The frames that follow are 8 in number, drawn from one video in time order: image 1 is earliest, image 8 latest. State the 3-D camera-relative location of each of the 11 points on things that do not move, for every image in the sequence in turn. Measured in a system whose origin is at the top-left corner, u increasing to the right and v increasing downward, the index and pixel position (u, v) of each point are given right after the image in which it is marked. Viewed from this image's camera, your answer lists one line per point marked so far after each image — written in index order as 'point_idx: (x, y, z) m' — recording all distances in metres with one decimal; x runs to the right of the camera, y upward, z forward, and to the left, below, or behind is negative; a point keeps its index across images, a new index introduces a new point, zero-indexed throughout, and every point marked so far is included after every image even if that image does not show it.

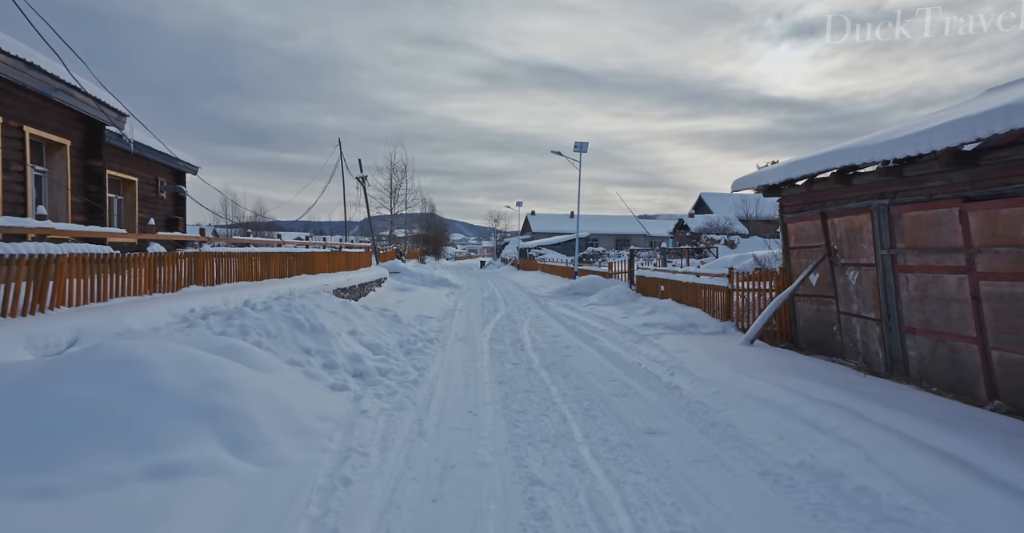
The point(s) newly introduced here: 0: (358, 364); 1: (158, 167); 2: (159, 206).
0: (-2.0, -1.3, +6.5) m
1: (-12.5, +3.5, +17.8) m
2: (-12.7, +2.2, +18.0) m
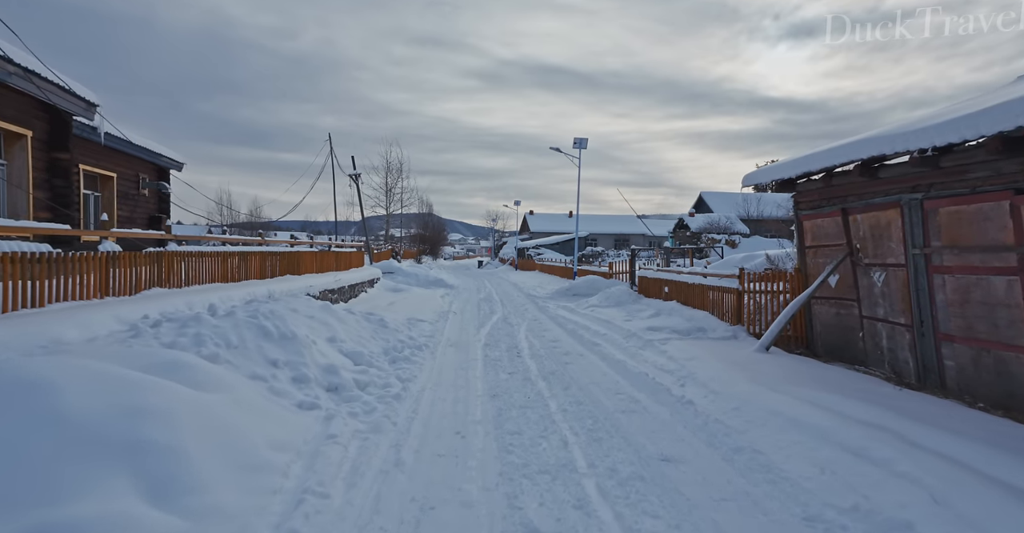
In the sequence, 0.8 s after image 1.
0: (-2.1, -1.3, +5.8) m
1: (-12.6, +3.5, +17.1) m
2: (-12.8, +2.2, +17.2) m
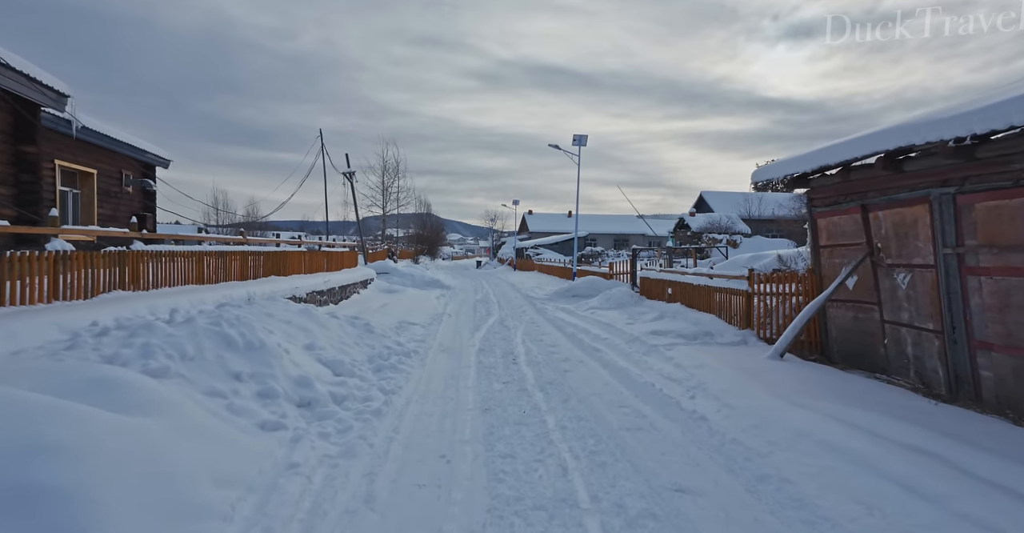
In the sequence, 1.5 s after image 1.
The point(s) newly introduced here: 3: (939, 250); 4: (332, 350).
0: (-2.1, -1.3, +5.2) m
1: (-12.7, +3.5, +16.5) m
2: (-12.9, +2.2, +16.6) m
3: (+5.3, +0.2, +6.2) m
4: (-2.5, -1.2, +6.9) m
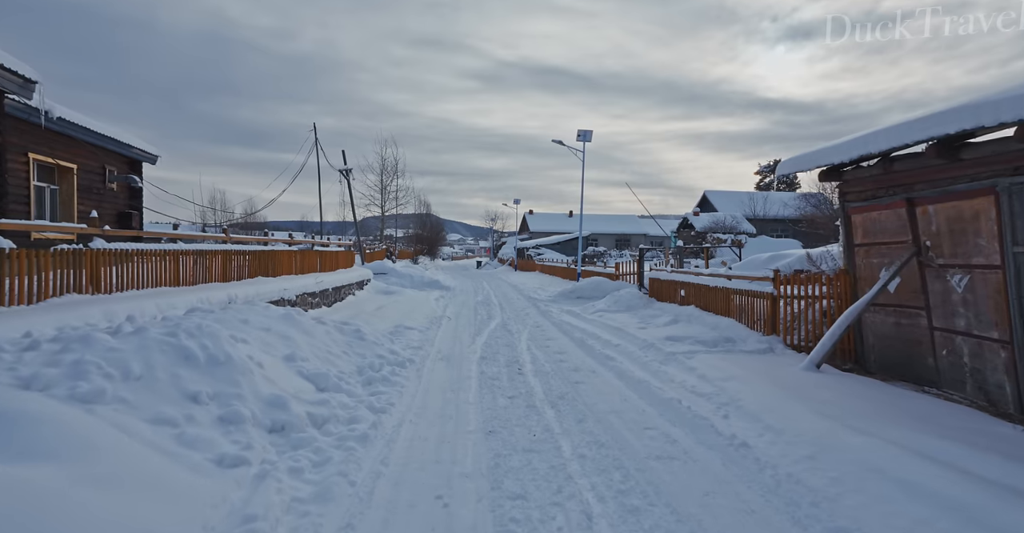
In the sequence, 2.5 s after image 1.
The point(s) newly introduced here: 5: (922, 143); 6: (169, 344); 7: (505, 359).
0: (-2.1, -1.3, +4.5) m
1: (-12.6, +3.5, +15.7) m
2: (-12.8, +2.1, +15.9) m
3: (+5.3, +0.2, +5.4) m
4: (-2.4, -1.2, +6.2) m
5: (+4.8, +1.5, +5.9) m
6: (-2.9, -0.7, +4.3) m
7: (-0.1, -1.6, +8.7) m
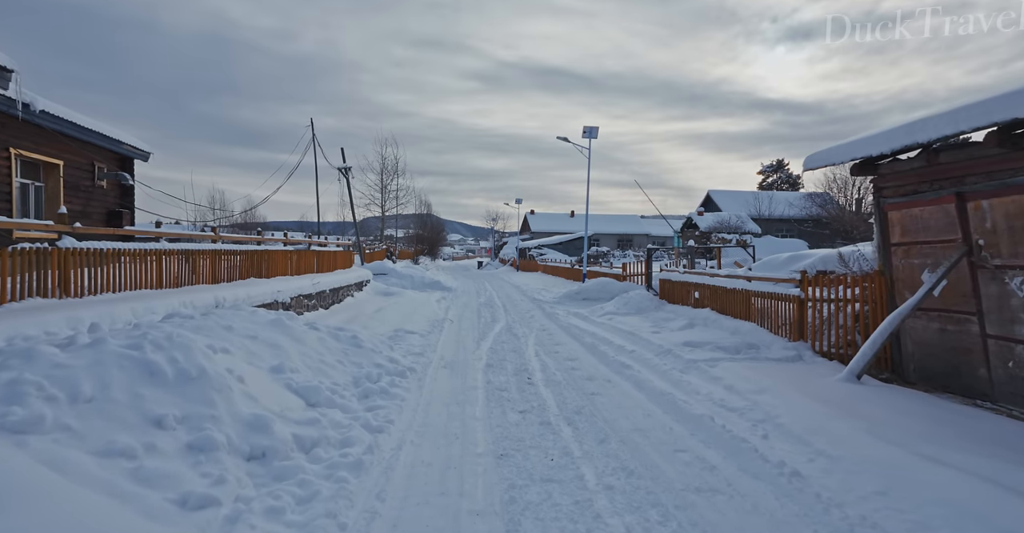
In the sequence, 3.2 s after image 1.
0: (-1.9, -1.3, +3.9) m
1: (-12.5, +3.5, +15.1) m
2: (-12.6, +2.1, +15.3) m
3: (+5.5, +0.2, +4.8) m
4: (-2.3, -1.2, +5.6) m
5: (+5.0, +1.4, +5.3) m
6: (-2.8, -0.7, +3.7) m
7: (0.0, -1.6, +8.1) m
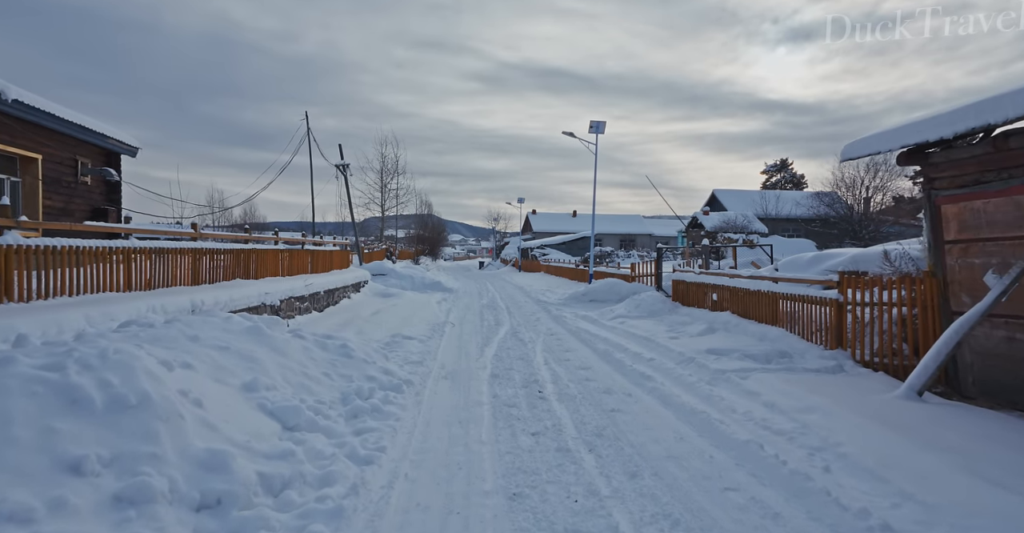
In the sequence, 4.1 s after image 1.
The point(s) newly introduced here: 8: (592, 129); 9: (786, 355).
0: (-1.8, -1.3, +3.1) m
1: (-12.4, +3.5, +14.4) m
2: (-12.5, +2.1, +14.5) m
3: (+5.6, +0.2, +4.1) m
4: (-2.2, -1.2, +4.8) m
5: (+5.1, +1.4, +4.5) m
6: (-2.7, -0.7, +3.0) m
7: (+0.1, -1.6, +7.4) m
8: (+3.1, +5.3, +19.7) m
9: (+4.2, -1.3, +7.7) m
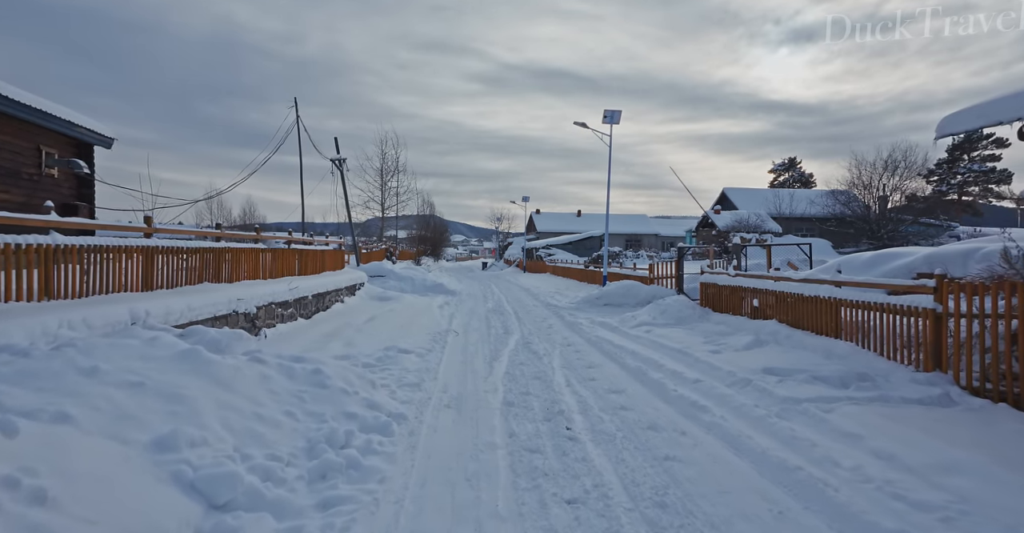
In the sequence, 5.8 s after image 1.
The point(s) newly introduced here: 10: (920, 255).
0: (-1.6, -1.3, +1.7) m
1: (-12.1, +3.4, +13.0) m
2: (-12.2, +2.1, +13.2) m
3: (+5.8, +0.2, +2.6) m
4: (-2.0, -1.2, +3.4) m
5: (+5.3, +1.4, +3.1) m
6: (-2.5, -0.7, +1.5) m
7: (+0.3, -1.6, +5.9) m
8: (+3.4, +5.3, +18.2) m
9: (+4.4, -1.4, +6.3) m
10: (+6.8, +0.2, +8.4) m
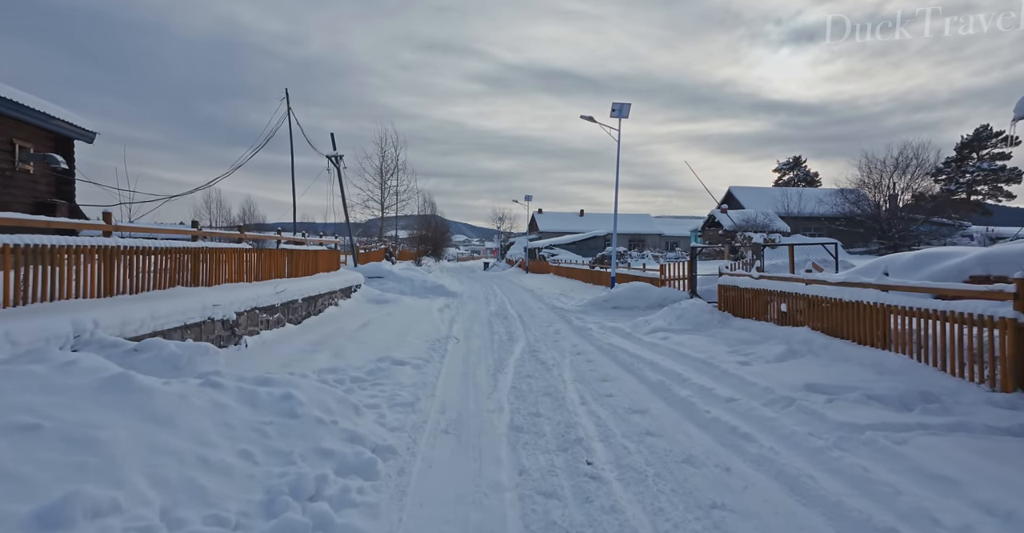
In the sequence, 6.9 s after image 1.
0: (-1.6, -1.4, +0.8) m
1: (-12.0, +3.4, +12.2) m
2: (-12.1, +2.1, +12.4) m
3: (+5.9, +0.1, +1.7) m
4: (-1.9, -1.2, +2.5) m
5: (+5.3, +1.4, +2.2) m
6: (-2.4, -0.7, +0.7) m
7: (+0.4, -1.7, +5.1) m
8: (+3.5, +5.3, +17.4) m
9: (+4.5, -1.4, +5.4) m
10: (+6.9, +0.2, +7.5) m
